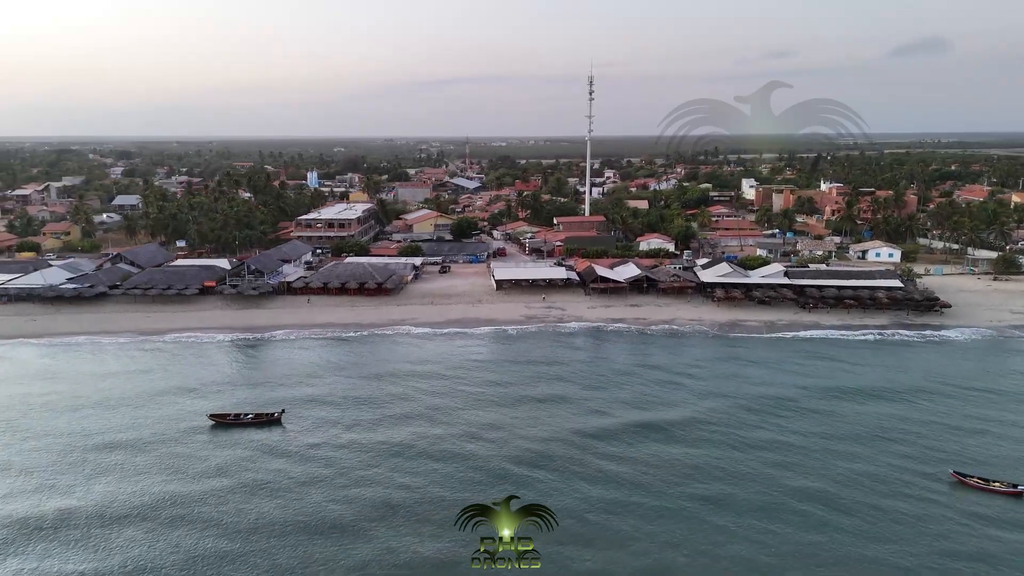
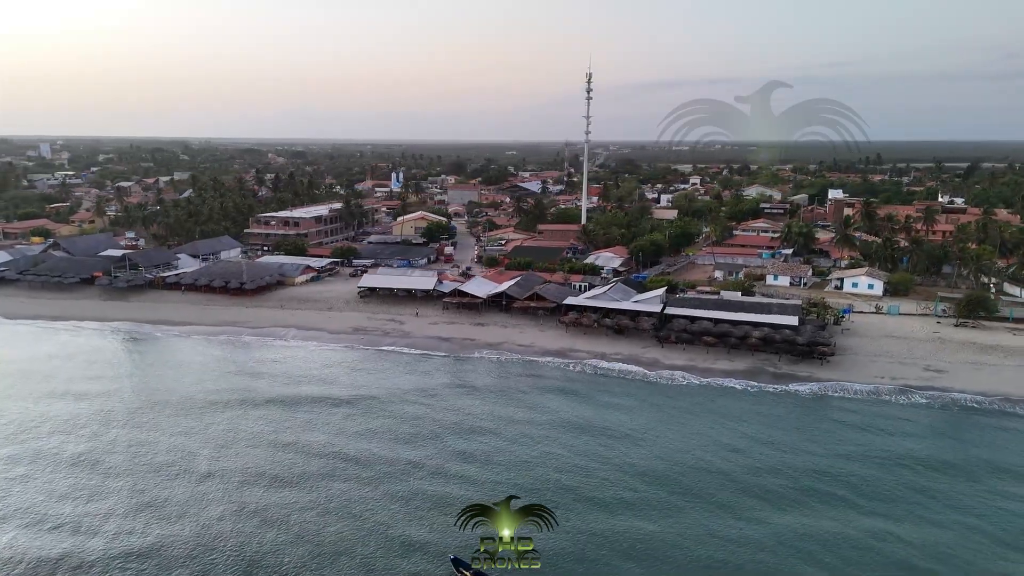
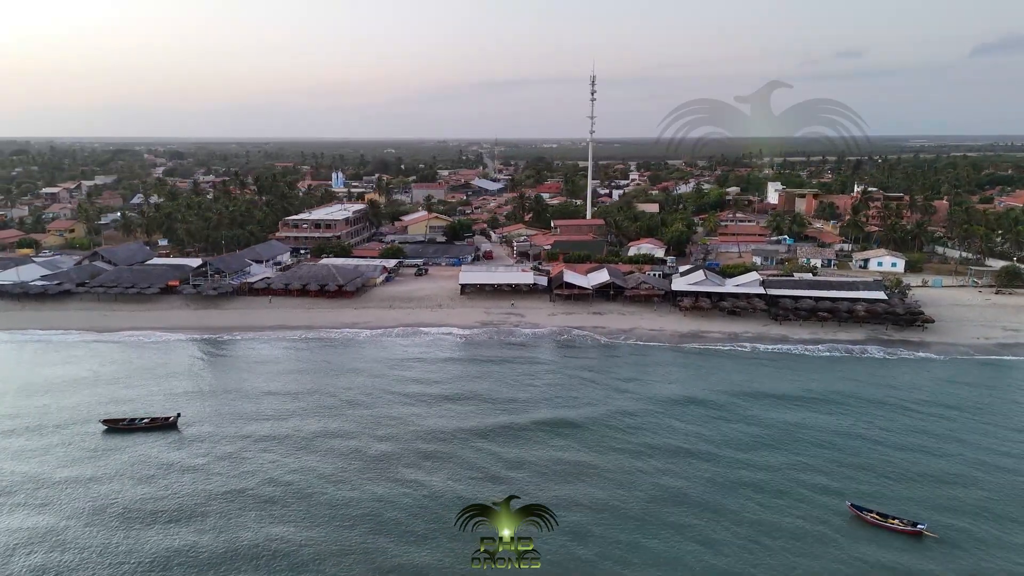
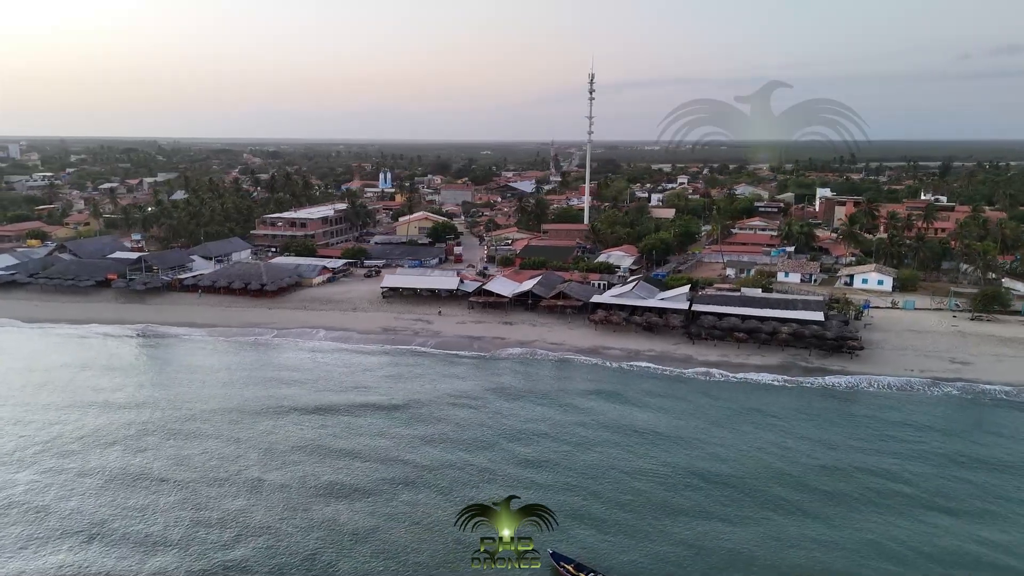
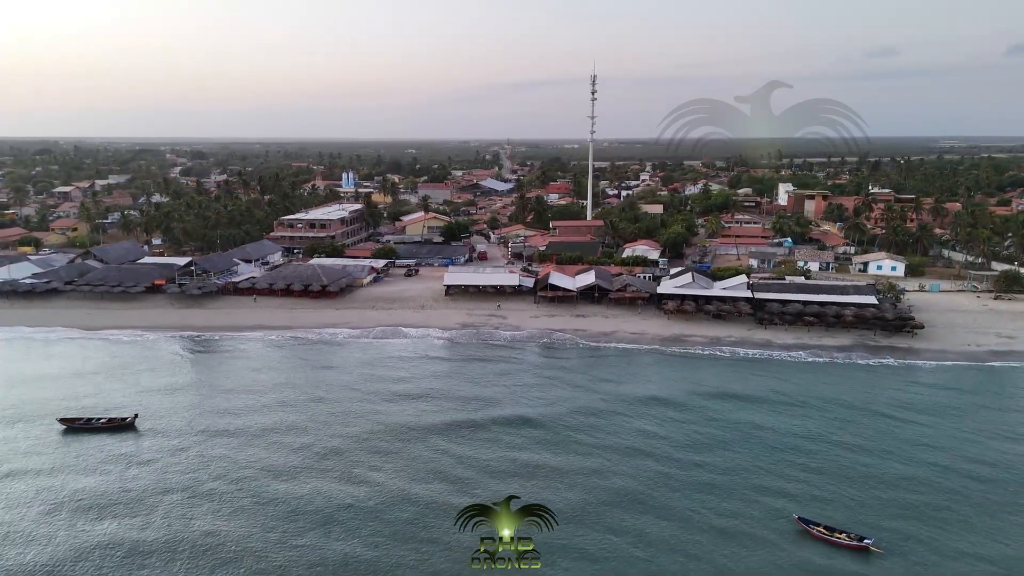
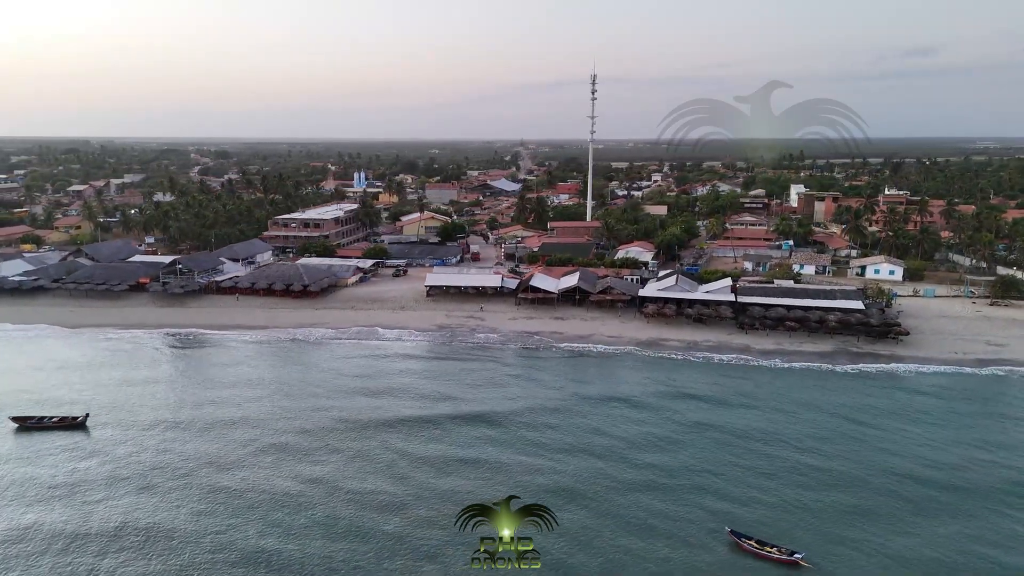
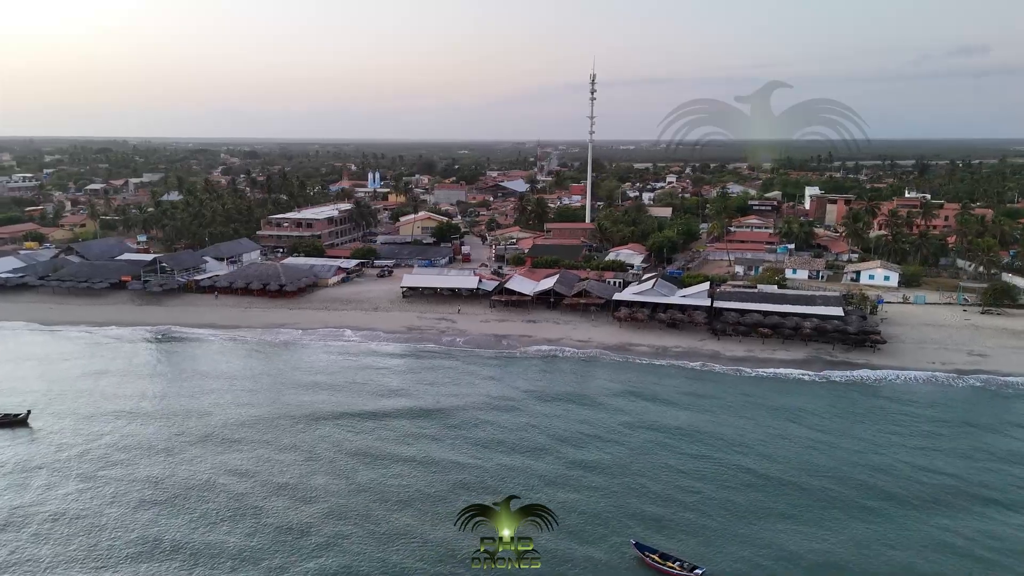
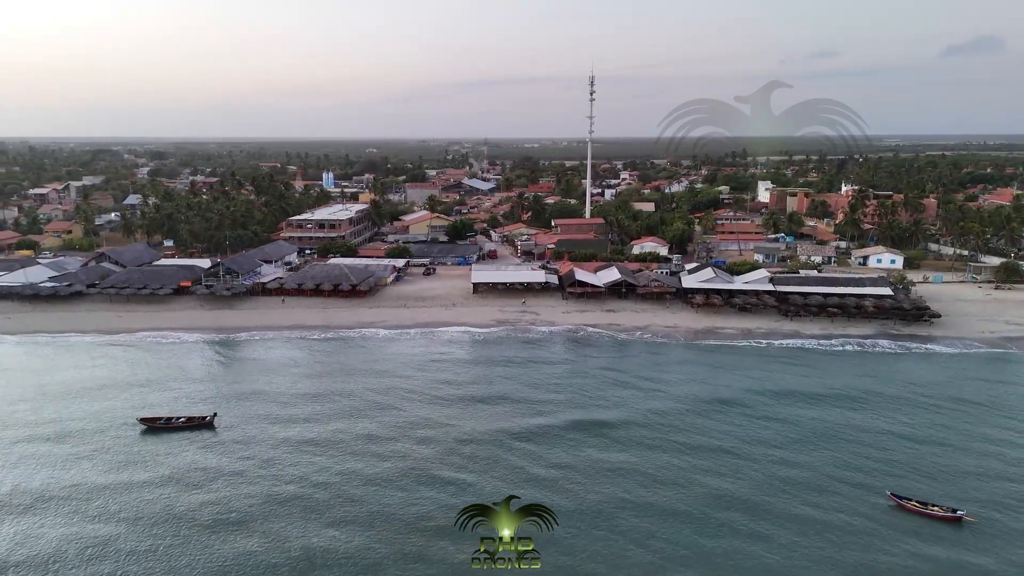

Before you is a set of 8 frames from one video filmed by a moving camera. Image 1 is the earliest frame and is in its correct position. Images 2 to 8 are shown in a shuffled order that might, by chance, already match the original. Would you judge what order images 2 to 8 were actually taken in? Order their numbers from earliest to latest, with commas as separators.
8, 3, 5, 6, 7, 4, 2
